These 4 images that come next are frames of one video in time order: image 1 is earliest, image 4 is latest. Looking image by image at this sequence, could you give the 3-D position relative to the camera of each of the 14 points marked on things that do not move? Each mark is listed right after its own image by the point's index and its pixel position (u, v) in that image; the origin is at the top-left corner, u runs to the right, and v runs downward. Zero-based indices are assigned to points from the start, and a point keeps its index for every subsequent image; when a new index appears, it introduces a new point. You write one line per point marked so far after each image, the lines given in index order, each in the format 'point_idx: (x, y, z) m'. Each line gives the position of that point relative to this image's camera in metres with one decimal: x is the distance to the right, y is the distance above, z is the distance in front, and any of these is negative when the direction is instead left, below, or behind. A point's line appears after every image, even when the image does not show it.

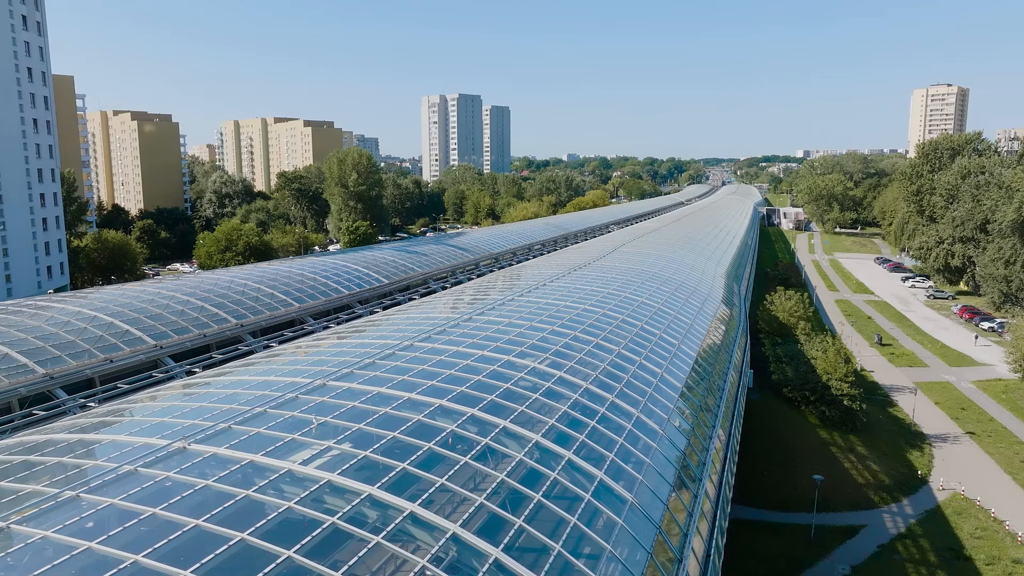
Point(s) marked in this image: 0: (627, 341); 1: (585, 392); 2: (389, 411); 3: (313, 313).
0: (+2.5, -1.2, +13.0) m
1: (+1.2, -1.7, +9.7) m
2: (-1.6, -1.6, +7.7) m
3: (-6.3, -0.8, +18.9) m
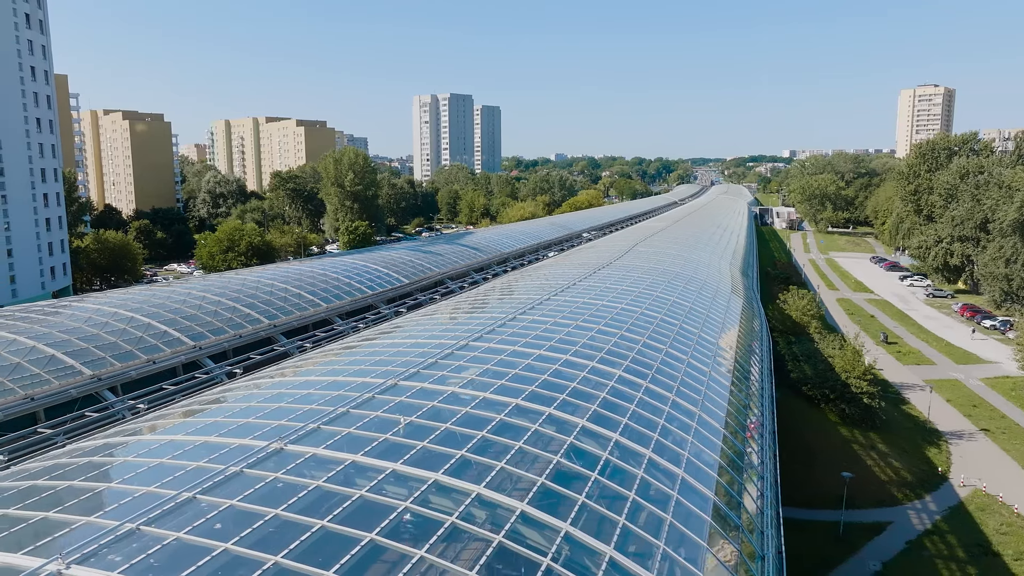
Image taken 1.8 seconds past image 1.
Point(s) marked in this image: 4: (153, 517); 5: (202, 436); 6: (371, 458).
0: (+3.5, -1.1, +13.1) m
1: (+2.2, -1.7, +9.8) m
2: (-0.5, -1.6, +7.7) m
3: (-5.4, -0.8, +18.9) m
4: (-3.0, -1.9, +5.0) m
5: (-3.5, -1.7, +6.7) m
6: (-1.5, -1.8, +6.2) m
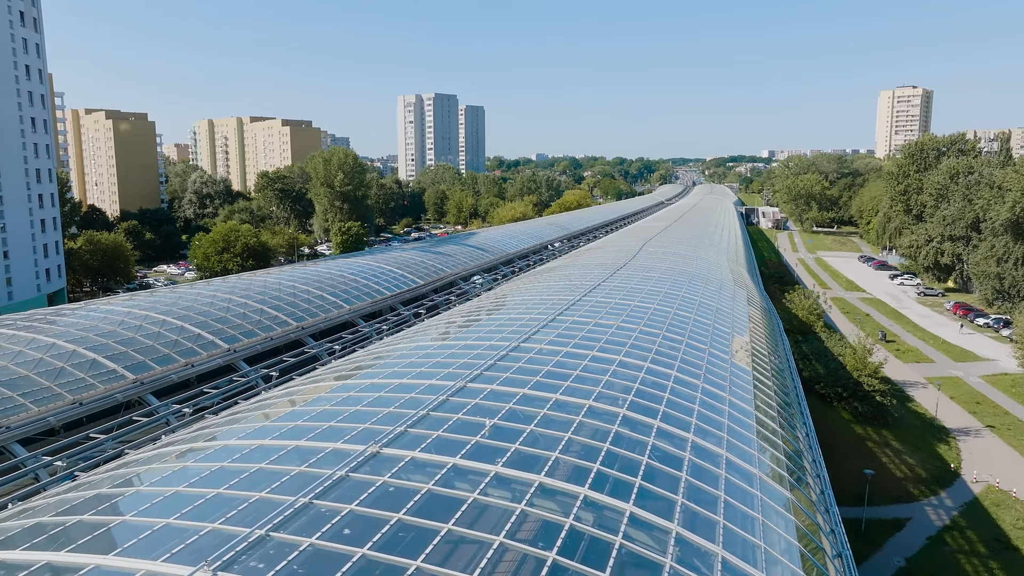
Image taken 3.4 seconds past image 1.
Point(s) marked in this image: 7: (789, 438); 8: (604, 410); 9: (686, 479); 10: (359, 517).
0: (+4.4, -1.1, +13.2) m
1: (+3.2, -1.7, +9.8) m
2: (+0.4, -1.6, +7.7) m
3: (-4.7, -0.8, +18.8) m
4: (-1.9, -1.9, +4.9) m
5: (-2.5, -1.7, +6.6) m
6: (-0.4, -1.8, +6.2) m
7: (+4.5, -2.4, +9.8) m
8: (+1.2, -1.7, +8.1) m
9: (+2.0, -2.2, +6.8) m
10: (-1.3, -2.0, +5.1) m
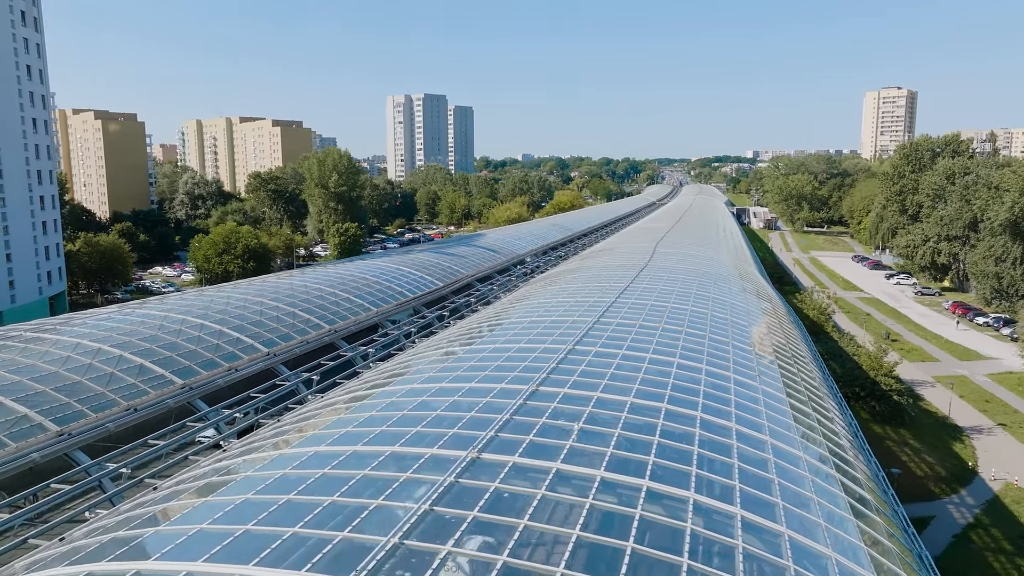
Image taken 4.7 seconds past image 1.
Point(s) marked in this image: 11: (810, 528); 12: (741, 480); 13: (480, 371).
0: (+5.3, -1.2, +13.2) m
1: (+4.2, -1.8, +9.9) m
2: (+1.4, -1.7, +7.7) m
3: (-3.9, -0.9, +18.7) m
4: (-0.9, -2.0, +4.9) m
5: (-1.4, -1.8, +6.6) m
6: (+0.6, -1.9, +6.2) m
7: (+5.5, -2.5, +9.8) m
8: (+2.3, -1.7, +8.1) m
9: (+3.0, -2.2, +6.9) m
10: (-0.3, -2.0, +5.1) m
11: (+3.0, -2.5, +6.1) m
12: (+2.5, -2.2, +6.7) m
13: (-0.6, -1.4, +9.7) m
